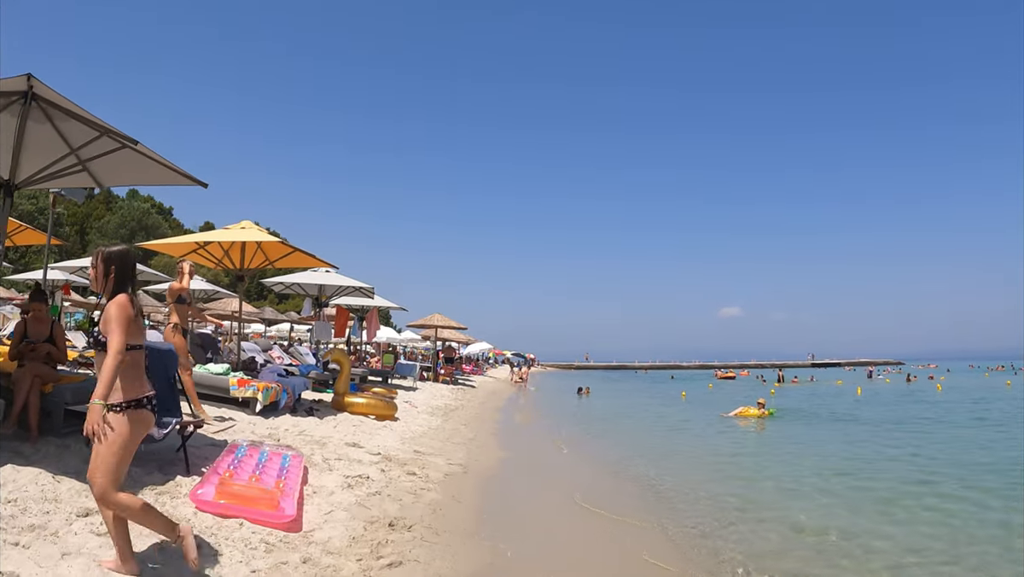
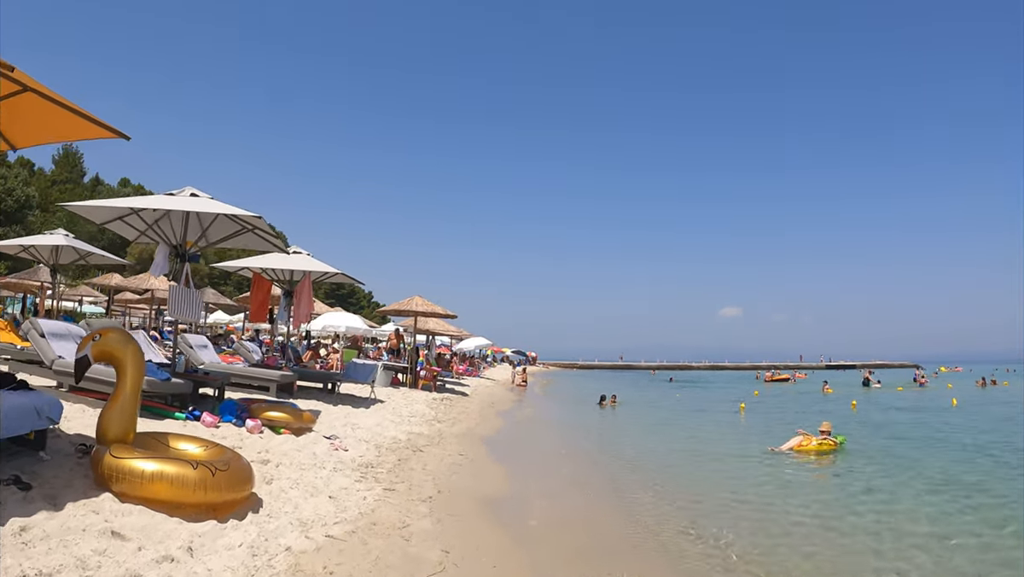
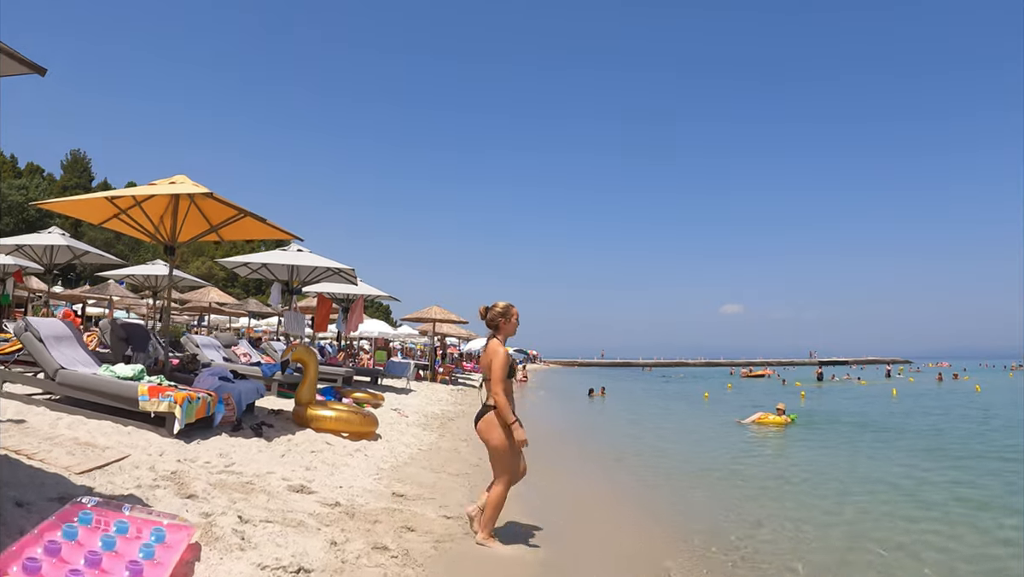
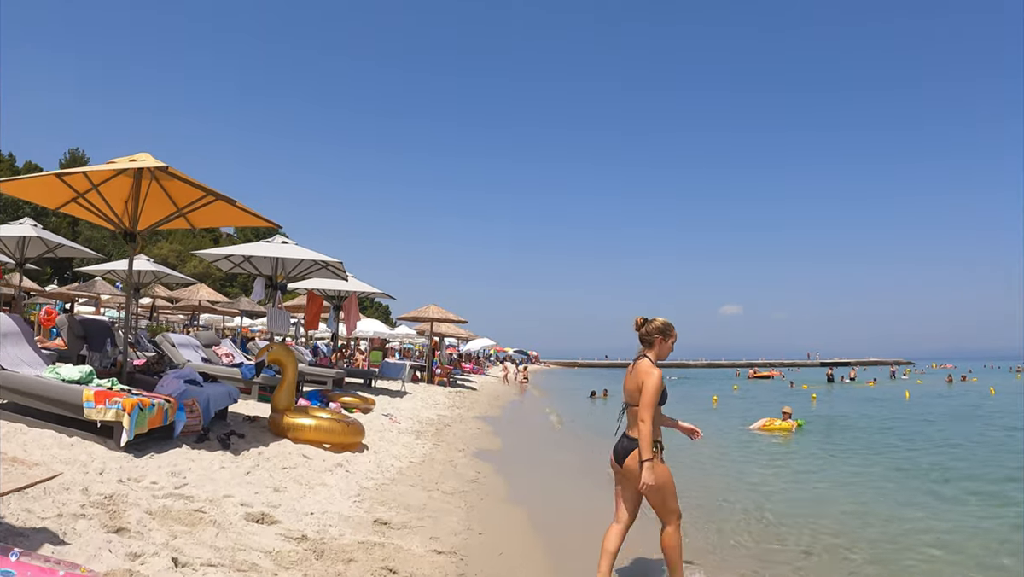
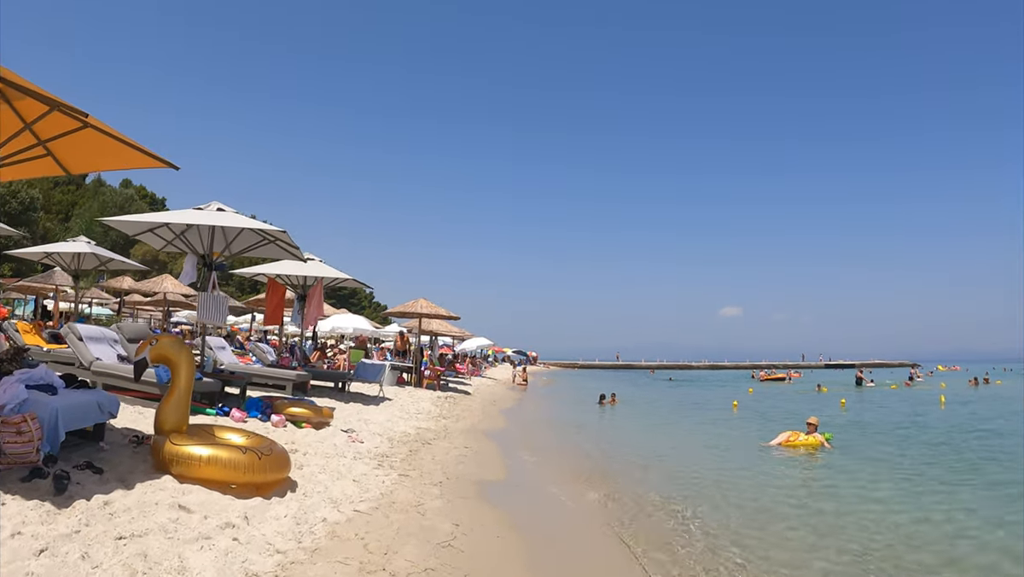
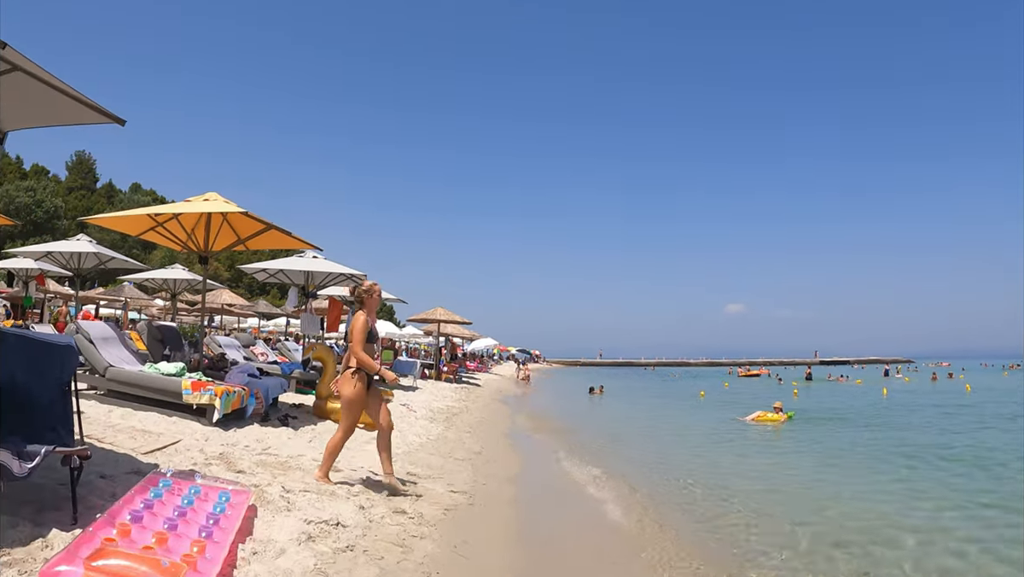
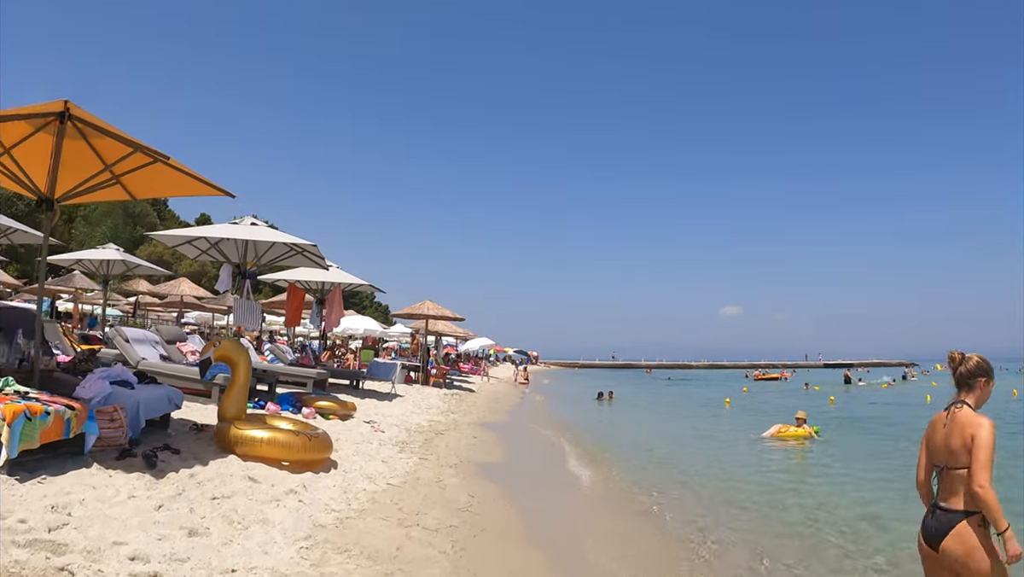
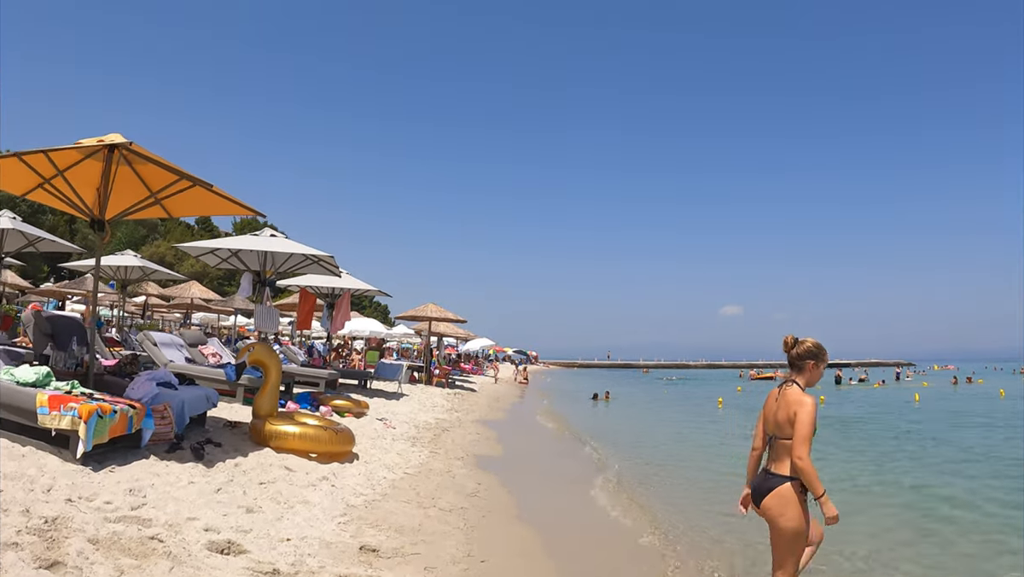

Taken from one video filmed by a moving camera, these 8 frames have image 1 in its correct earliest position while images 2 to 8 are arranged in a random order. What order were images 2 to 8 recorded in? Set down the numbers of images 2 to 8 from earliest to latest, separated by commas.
6, 3, 4, 8, 7, 5, 2
